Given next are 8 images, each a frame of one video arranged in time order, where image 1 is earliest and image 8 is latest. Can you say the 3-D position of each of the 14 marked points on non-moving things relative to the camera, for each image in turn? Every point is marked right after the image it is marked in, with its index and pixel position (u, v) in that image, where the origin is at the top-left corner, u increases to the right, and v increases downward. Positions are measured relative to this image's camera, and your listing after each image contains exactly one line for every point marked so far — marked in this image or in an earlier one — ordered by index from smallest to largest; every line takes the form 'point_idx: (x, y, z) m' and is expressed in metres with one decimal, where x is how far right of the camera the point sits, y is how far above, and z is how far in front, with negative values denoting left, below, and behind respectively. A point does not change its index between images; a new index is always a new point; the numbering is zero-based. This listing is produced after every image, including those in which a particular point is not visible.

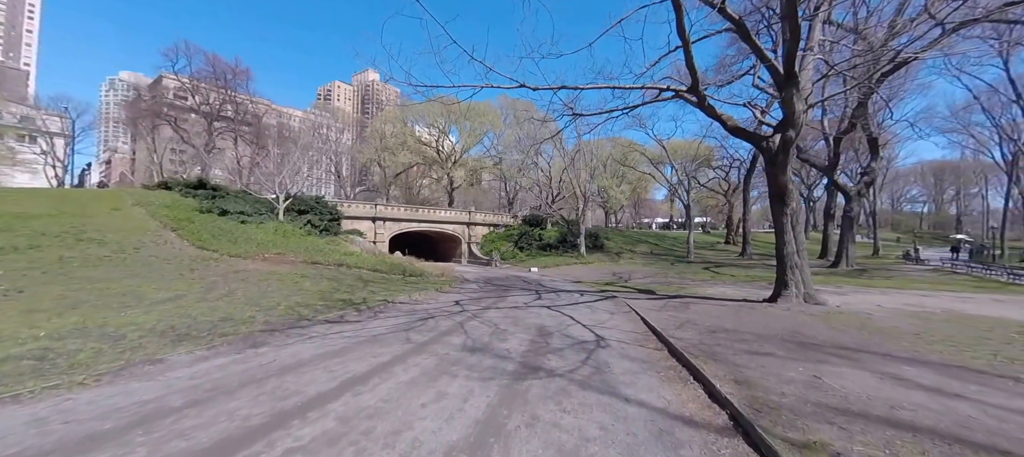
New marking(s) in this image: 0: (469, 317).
0: (-1.0, -2.1, +8.6) m
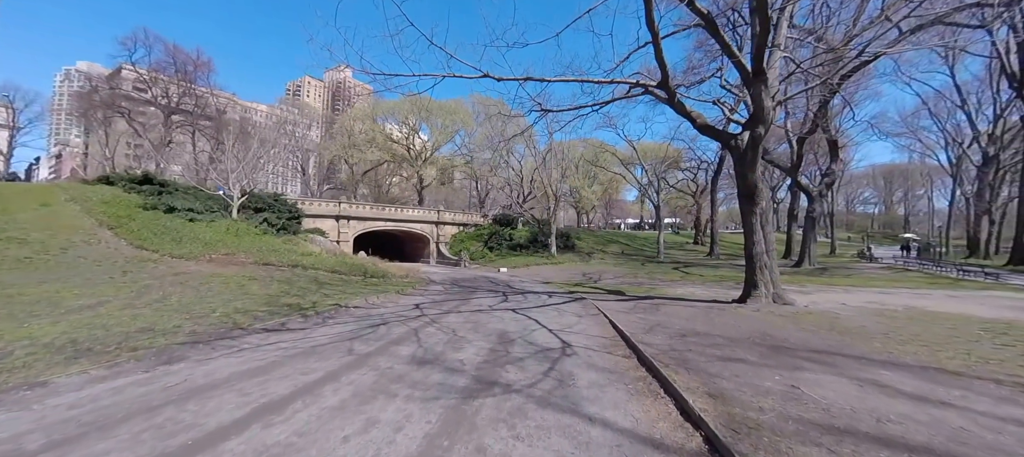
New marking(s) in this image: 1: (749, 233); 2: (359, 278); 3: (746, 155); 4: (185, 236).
0: (-1.8, -2.0, +7.9) m
1: (+6.7, -0.1, +10.8) m
2: (-6.9, -2.3, +17.2) m
3: (+6.4, +2.0, +10.4) m
4: (-14.4, -0.3, +16.5) m
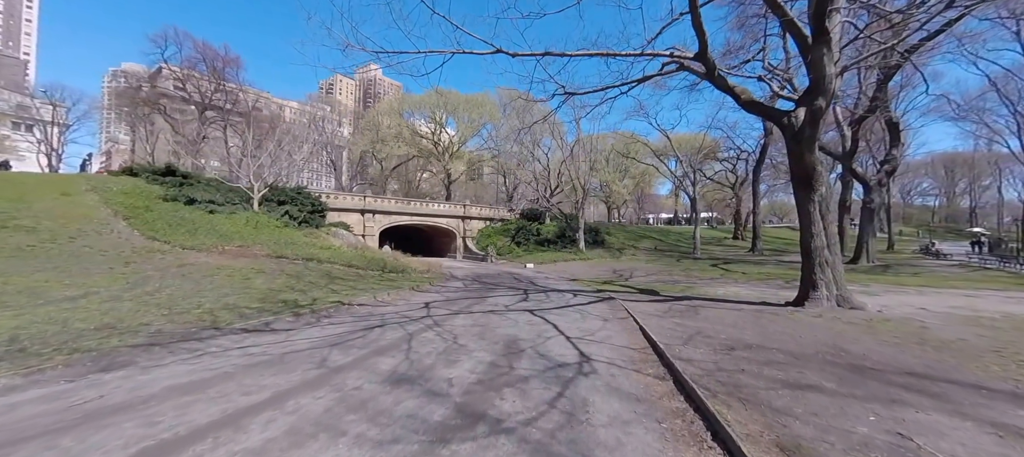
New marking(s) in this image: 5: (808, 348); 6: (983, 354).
0: (-1.6, -1.8, +7.0) m
1: (+7.1, +0.1, +9.2) m
2: (-5.9, -2.0, +16.6) m
3: (+6.8, +2.2, +8.8) m
4: (-13.5, 0.0, +16.5) m
5: (+4.7, -1.9, +6.0) m
6: (+7.4, -2.0, +6.0) m
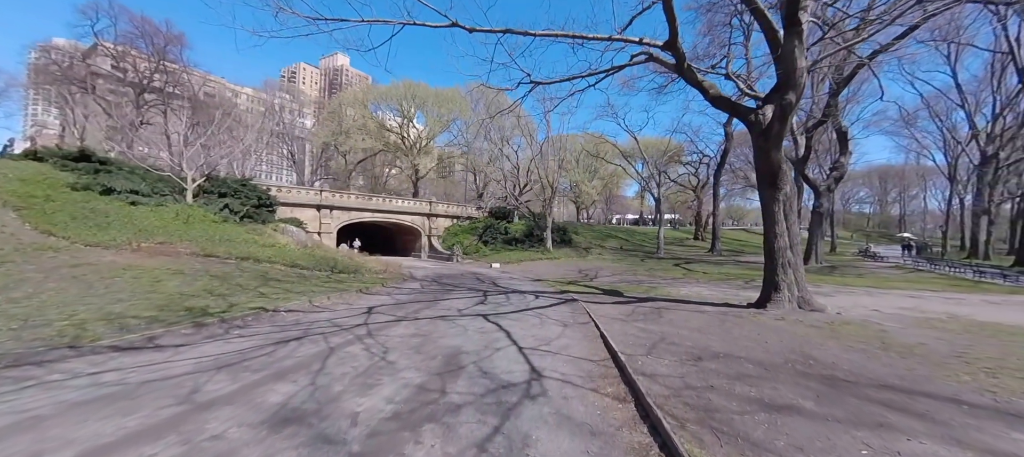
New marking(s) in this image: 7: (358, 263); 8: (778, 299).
0: (-2.5, -1.8, +6.0) m
1: (+6.0, +0.1, +8.9) m
2: (-7.6, -1.8, +15.2) m
3: (+5.8, +2.2, +8.5) m
4: (-15.1, +0.2, +14.5) m
5: (+3.8, -1.8, +5.5) m
6: (+6.6, -2.0, +5.7) m
7: (-8.0, -1.8, +19.7) m
8: (+6.2, -1.6, +8.9) m
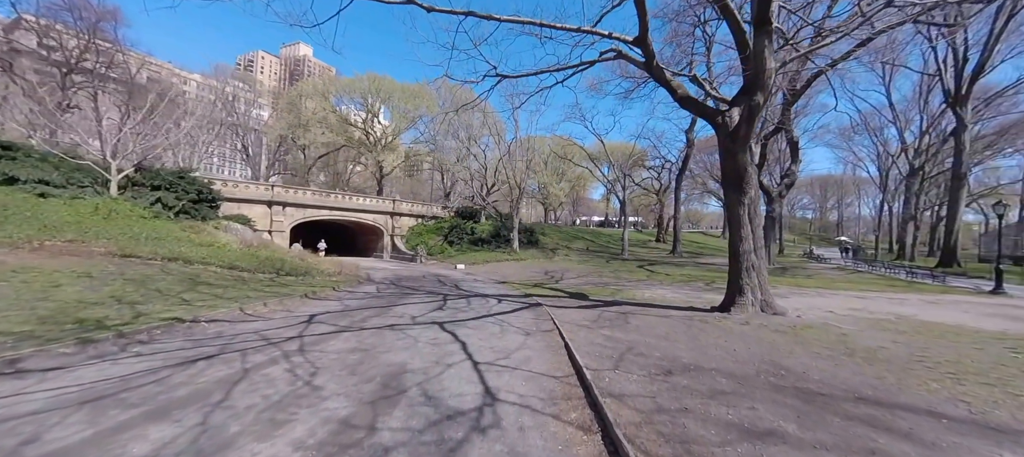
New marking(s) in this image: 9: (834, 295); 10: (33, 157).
0: (-3.1, -1.7, +5.1) m
1: (+5.1, 0.0, +8.7) m
2: (-9.0, -1.7, +13.9) m
3: (+4.9, +2.1, +8.3) m
4: (-16.3, +0.4, +12.5) m
5: (+3.2, -1.9, +5.2) m
6: (+5.9, -2.0, +5.6) m
7: (-9.7, -1.7, +18.3) m
8: (+5.3, -1.7, +8.8) m
9: (+11.8, -2.5, +13.8) m
10: (-21.7, +3.2, +17.3) m
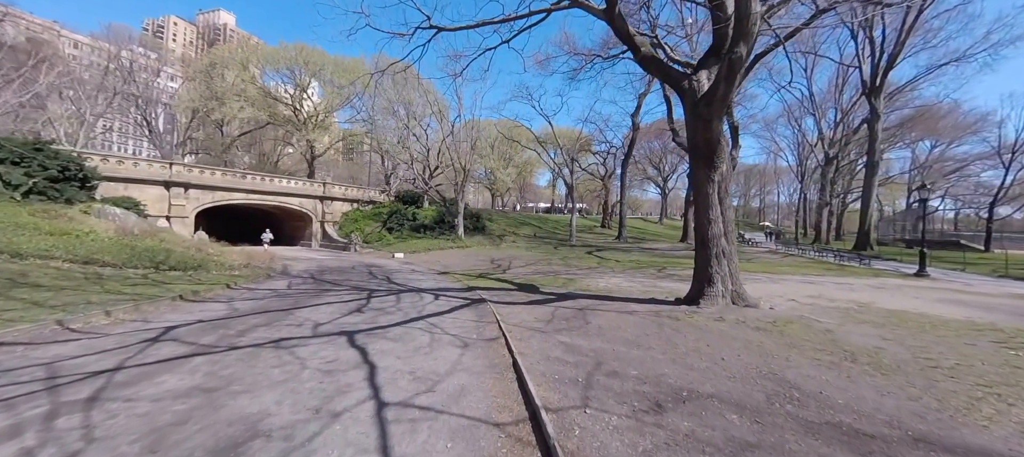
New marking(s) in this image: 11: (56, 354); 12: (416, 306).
0: (-3.8, -1.5, +3.0) m
1: (+3.9, +0.4, +7.6) m
2: (-10.8, -1.3, +10.9) m
3: (+3.8, +2.5, +7.1) m
4: (-17.9, +0.8, +8.4) m
5: (+2.5, -1.6, +3.9) m
6: (+5.1, -1.8, +4.7) m
7: (-12.1, -1.1, +15.2) m
8: (+4.1, -1.3, +7.8) m
9: (+9.8, -1.9, +13.7) m
10: (-23.8, +3.7, +12.3) m
11: (-6.0, -1.6, +5.0) m
12: (-2.1, -1.7, +8.4) m
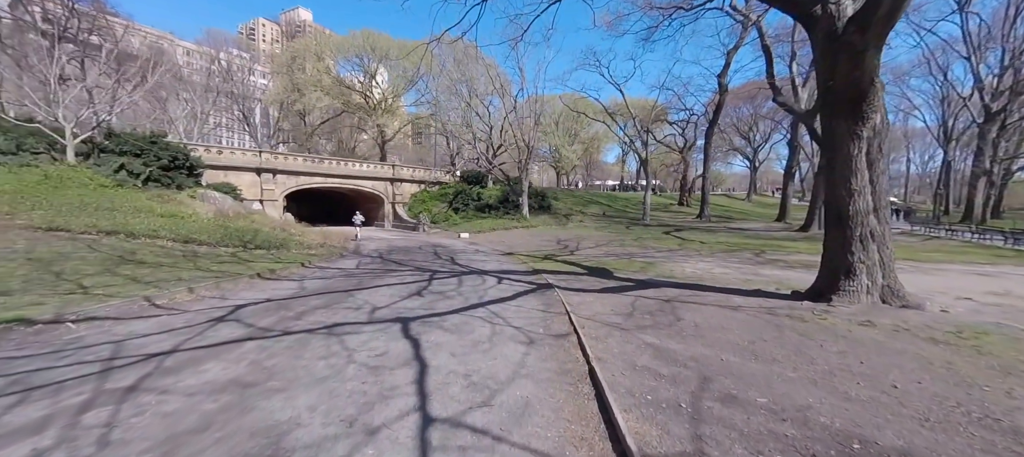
0: (-3.2, -1.4, +2.7) m
1: (+5.1, +0.8, +5.9) m
2: (-8.8, -0.7, +11.7) m
3: (+4.8, +2.9, +5.2) m
4: (-16.2, +1.2, +10.4) m
5: (+3.1, -1.4, +2.6) m
6: (+5.8, -1.5, +2.9) m
7: (-9.4, -0.3, +16.2) m
8: (+5.3, -0.9, +6.1) m
9: (+12.0, -1.1, +10.9) m
10: (-21.4, +4.3, +15.1) m
11: (-5.1, -1.4, +5.1) m
12: (-0.7, -1.3, +7.7) m
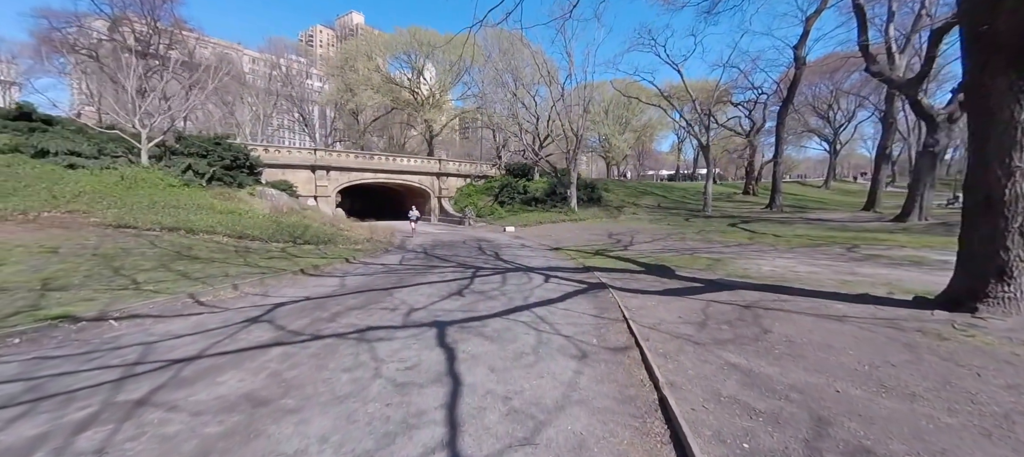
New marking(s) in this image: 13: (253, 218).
0: (-2.9, -1.3, +2.4) m
1: (+5.7, +0.9, +4.5) m
2: (-7.4, -0.6, +12.0) m
3: (+5.3, +3.0, +3.9) m
4: (-14.9, +1.2, +11.6) m
5: (+3.3, -1.4, +1.5) m
6: (+6.0, -1.4, +1.5) m
7: (-7.5, -0.1, +16.5) m
8: (+6.0, -0.8, +4.7) m
9: (+13.1, -0.9, +8.7) m
10: (-19.6, +4.4, +16.8) m
11: (-4.5, -1.3, +5.0) m
12: (+0.2, -1.1, +7.1) m
13: (-10.0, +0.3, +14.7) m
